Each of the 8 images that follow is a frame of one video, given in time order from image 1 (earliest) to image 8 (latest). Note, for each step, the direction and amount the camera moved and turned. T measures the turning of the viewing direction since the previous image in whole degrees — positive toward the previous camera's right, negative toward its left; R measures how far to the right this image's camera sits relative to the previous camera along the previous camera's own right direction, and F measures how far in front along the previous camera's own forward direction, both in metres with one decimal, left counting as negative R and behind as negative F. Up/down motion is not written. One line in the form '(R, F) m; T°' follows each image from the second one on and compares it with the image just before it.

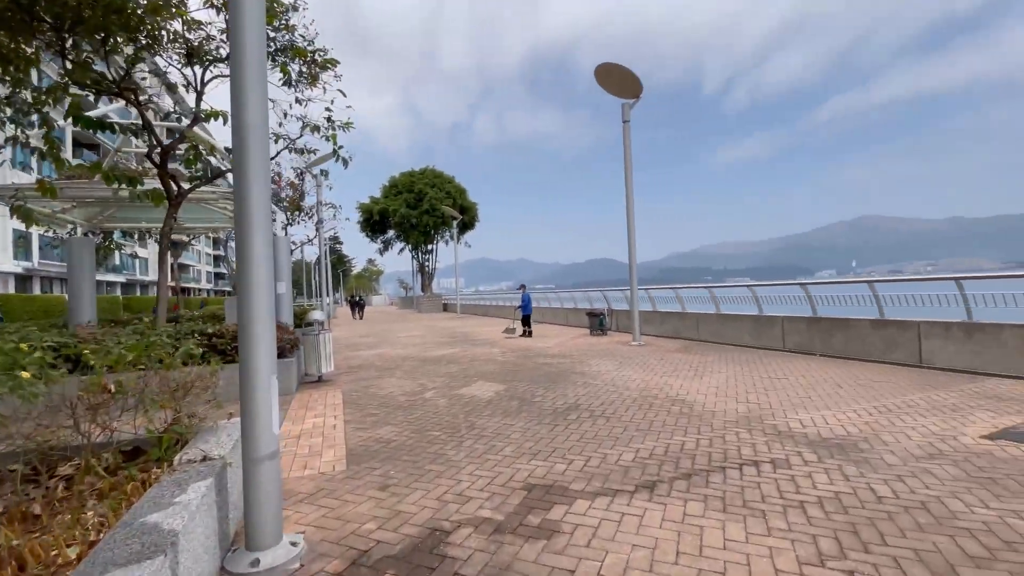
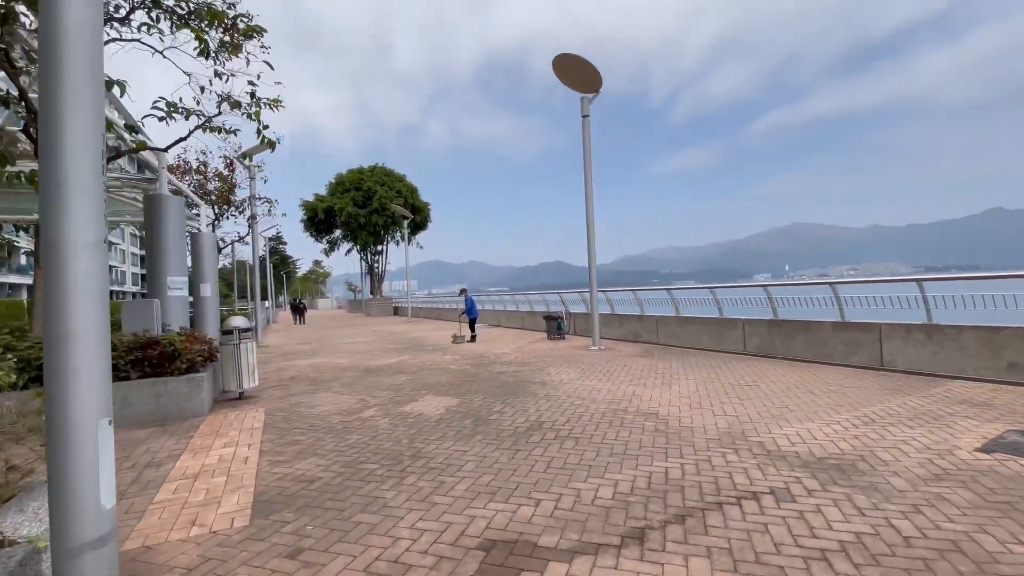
(0.0, +0.9) m; +6°
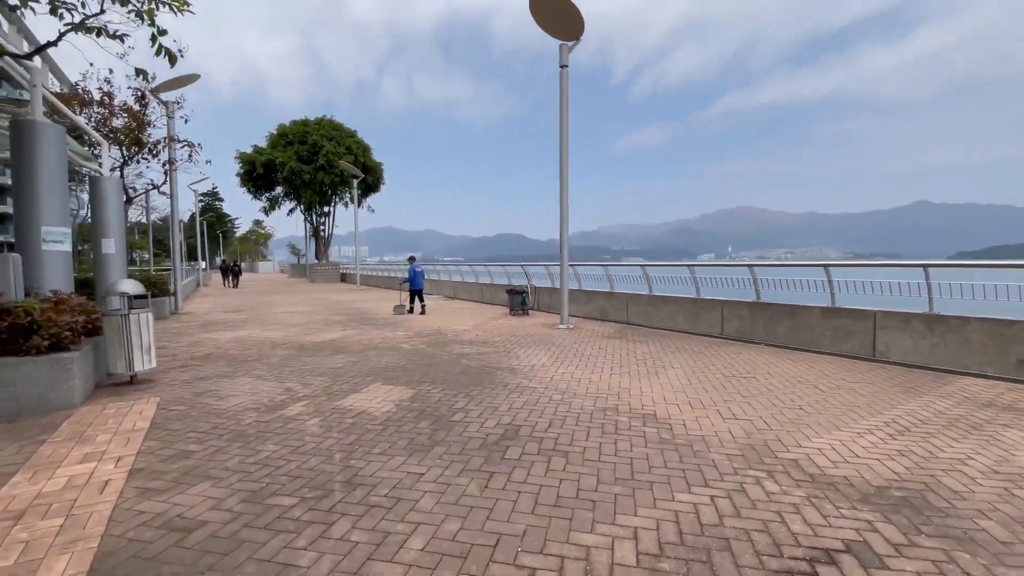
(-0.2, +1.4) m; +6°
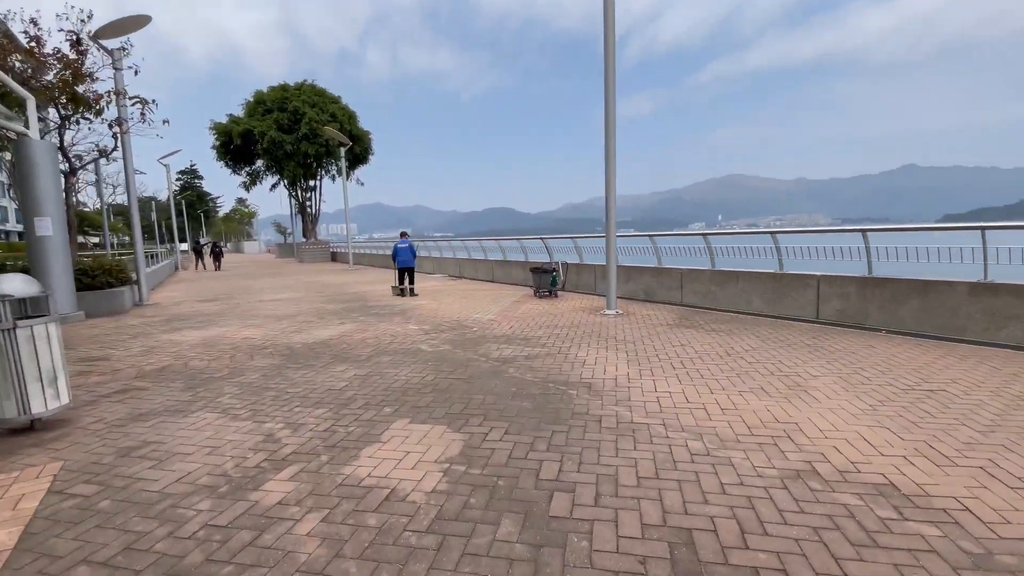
(-0.9, +2.3) m; +1°
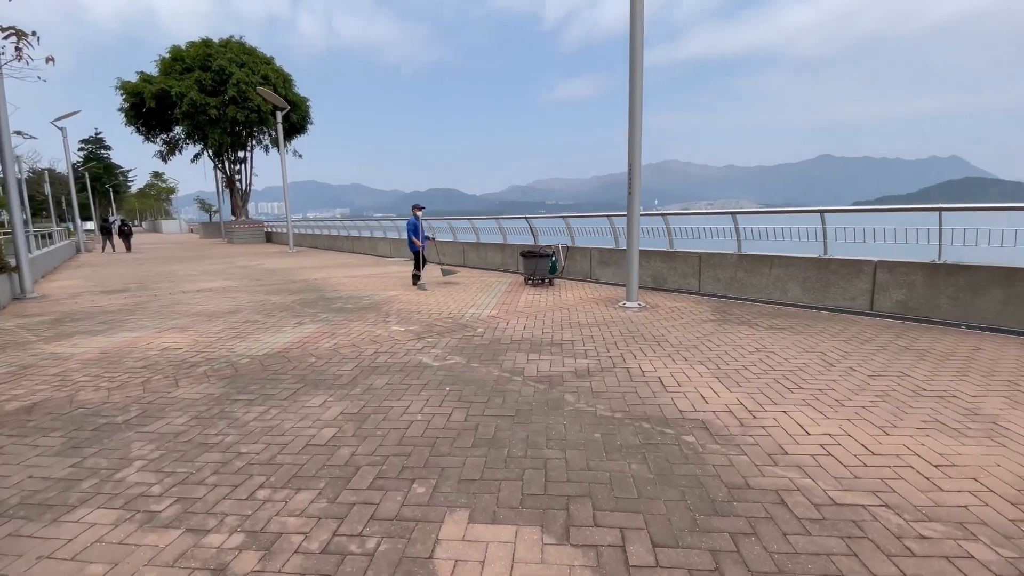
(-1.0, +1.8) m; +7°
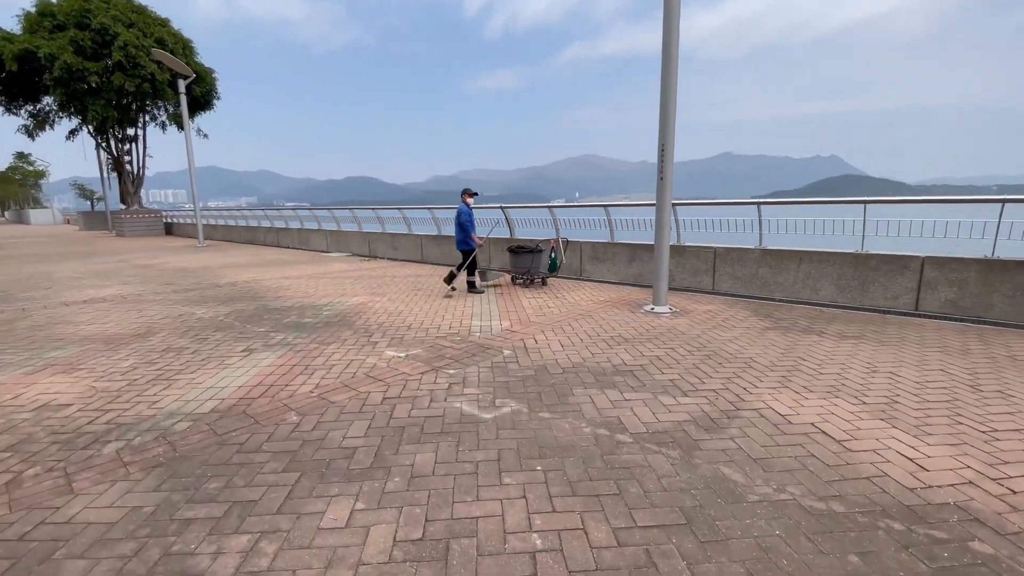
(-1.2, +1.6) m; +9°
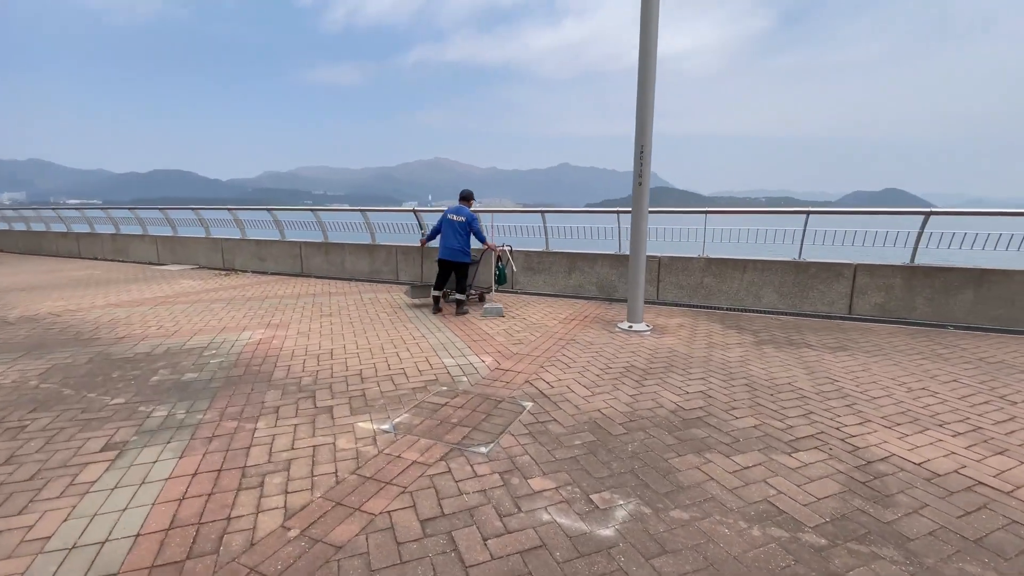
(-1.3, +1.4) m; +18°
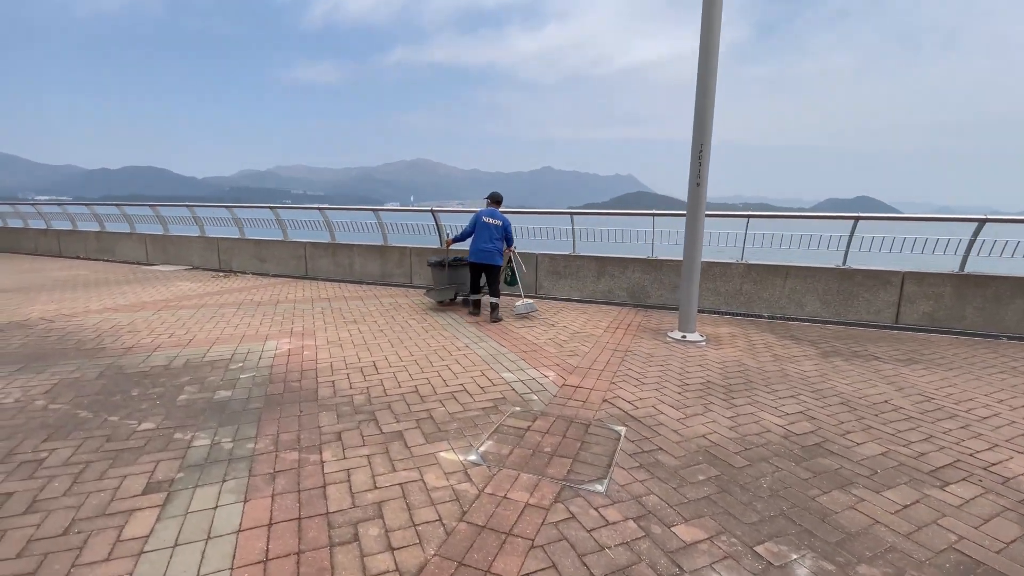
(-0.8, +0.4) m; +2°
